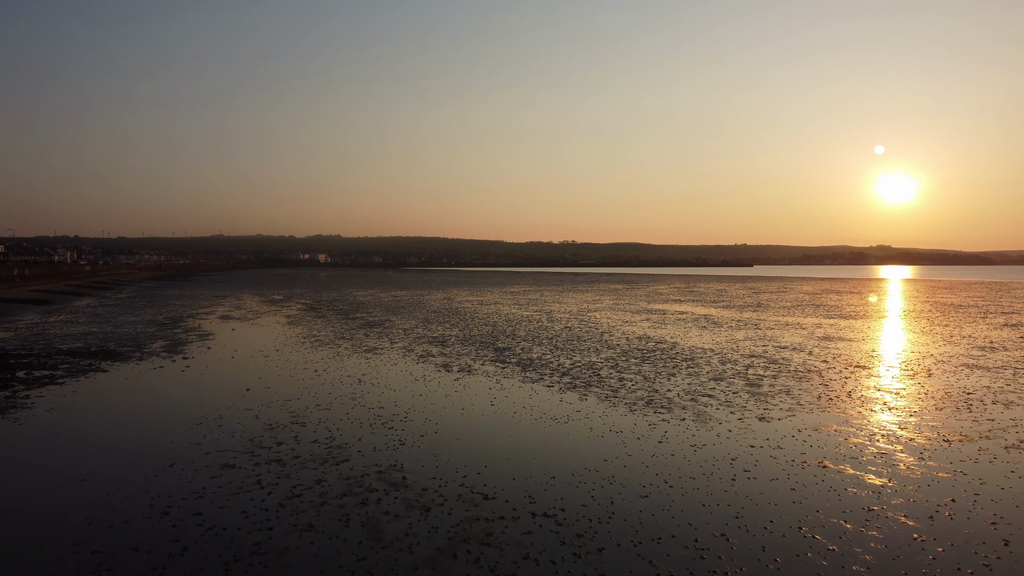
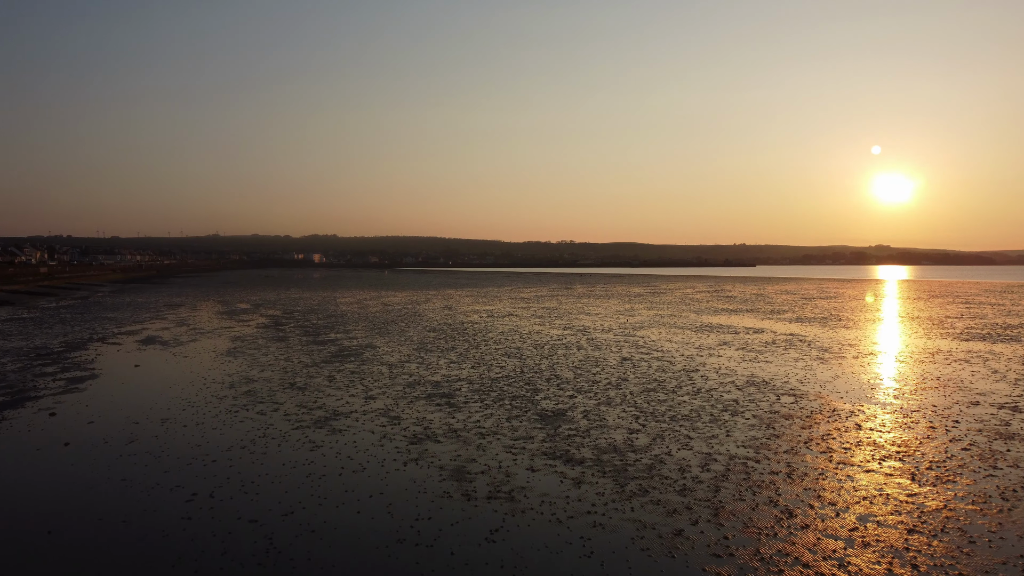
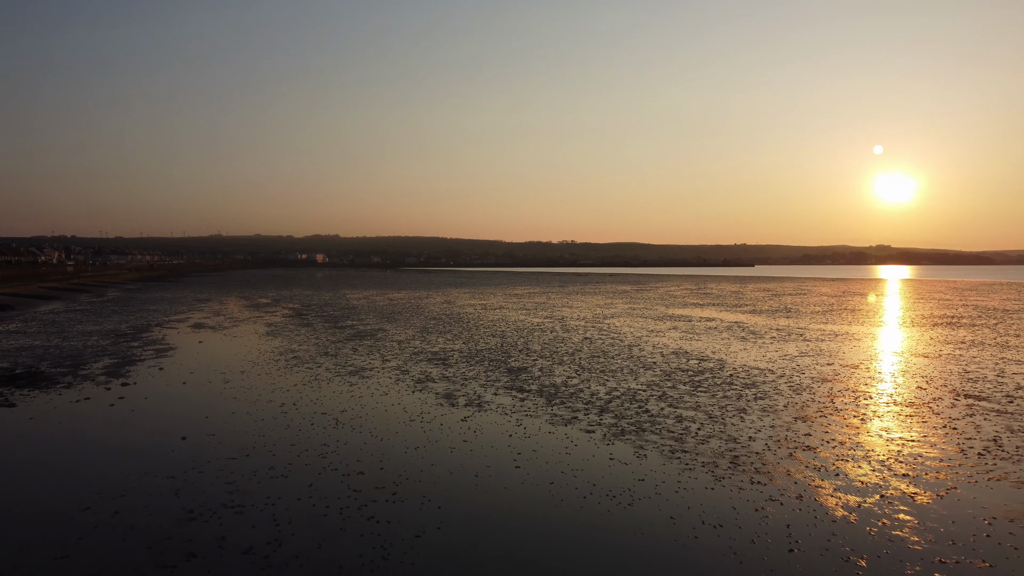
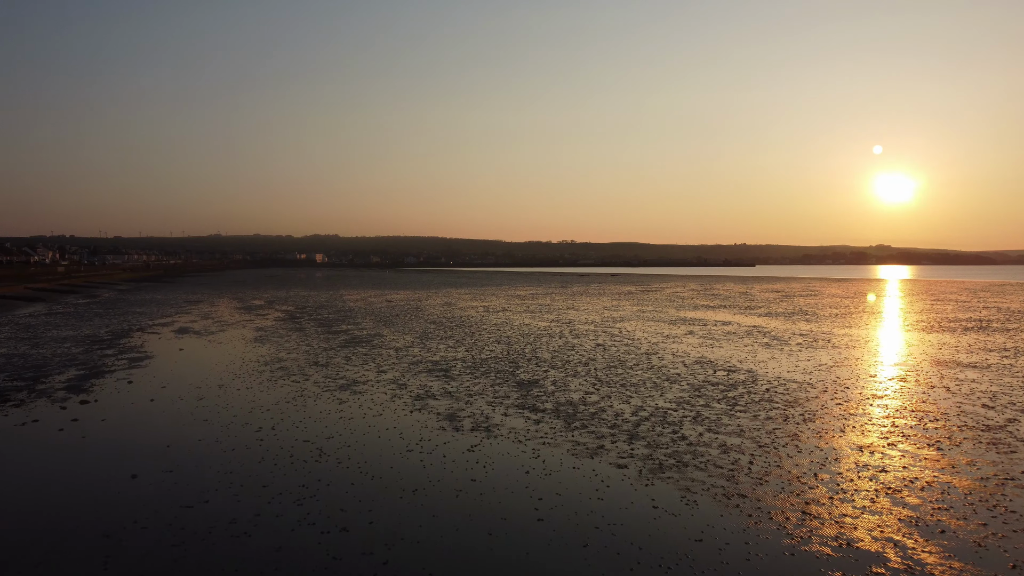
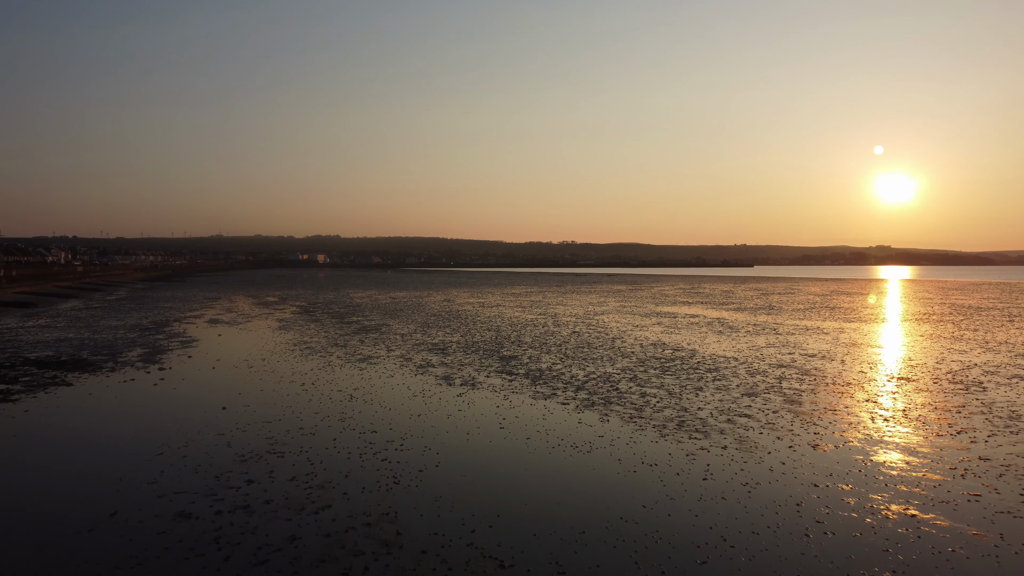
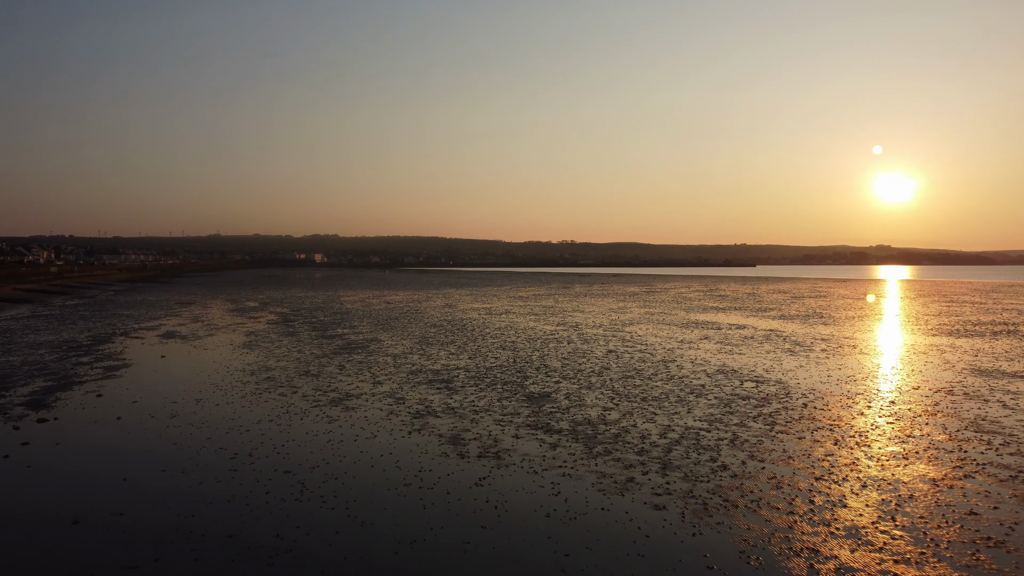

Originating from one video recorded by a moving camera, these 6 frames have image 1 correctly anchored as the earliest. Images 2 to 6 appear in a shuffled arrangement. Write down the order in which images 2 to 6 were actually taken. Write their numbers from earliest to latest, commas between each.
5, 3, 4, 6, 2
